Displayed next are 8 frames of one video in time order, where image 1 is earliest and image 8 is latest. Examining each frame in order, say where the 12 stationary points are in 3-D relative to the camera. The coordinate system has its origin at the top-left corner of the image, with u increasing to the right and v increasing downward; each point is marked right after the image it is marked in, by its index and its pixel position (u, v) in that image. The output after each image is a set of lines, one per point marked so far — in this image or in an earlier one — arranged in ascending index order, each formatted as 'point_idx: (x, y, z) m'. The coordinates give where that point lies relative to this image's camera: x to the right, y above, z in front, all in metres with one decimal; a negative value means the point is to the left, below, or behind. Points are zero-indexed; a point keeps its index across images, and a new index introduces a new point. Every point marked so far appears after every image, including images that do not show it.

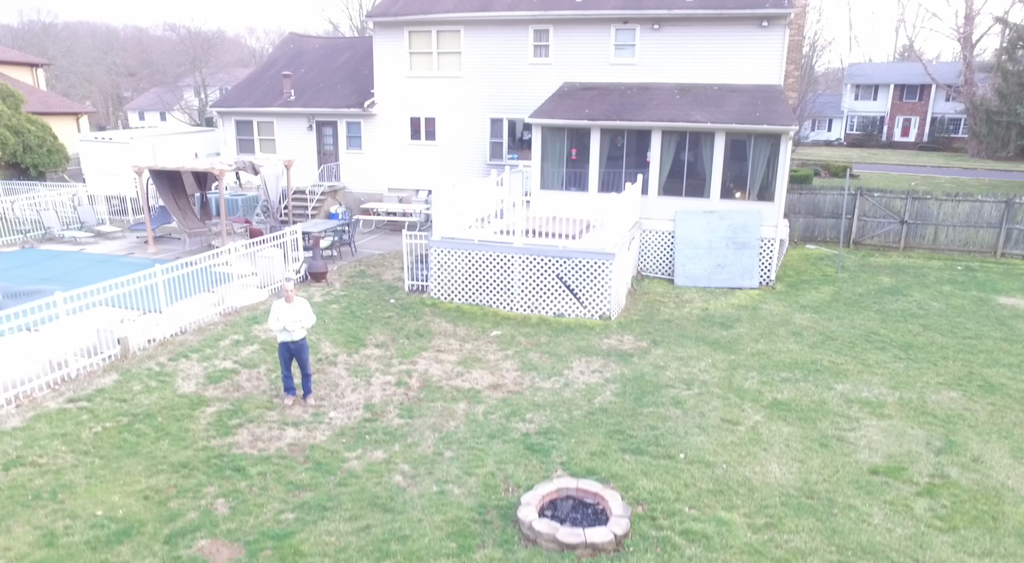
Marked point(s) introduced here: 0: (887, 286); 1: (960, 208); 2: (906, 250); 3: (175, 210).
0: (+7.8, -0.1, +15.1) m
1: (+10.7, +1.8, +17.5) m
2: (+9.7, +0.8, +17.9) m
3: (-7.9, +1.7, +17.1) m
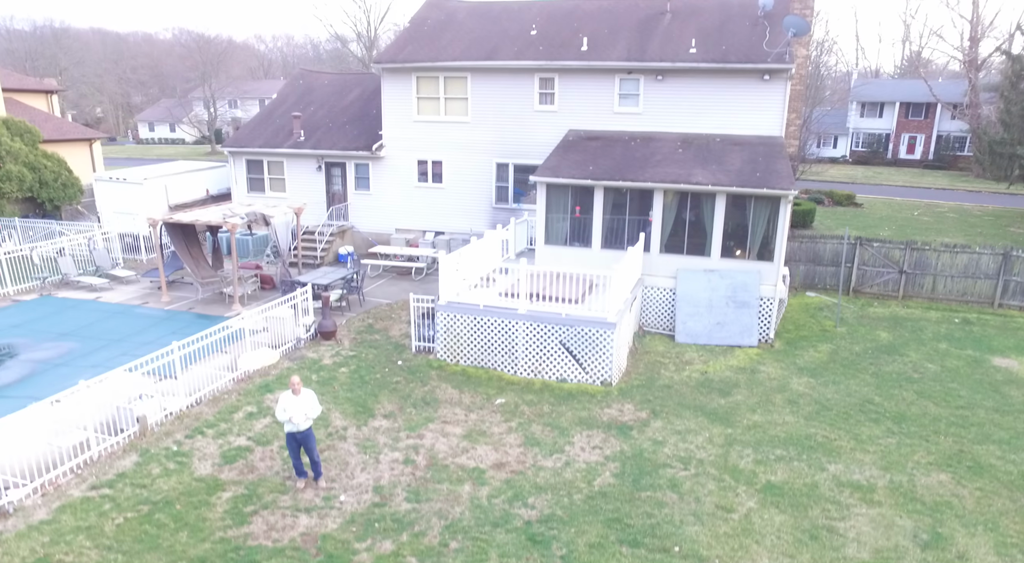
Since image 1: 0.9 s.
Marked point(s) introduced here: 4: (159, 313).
0: (+7.9, -1.3, +15.5) m
1: (+10.9, +0.6, +17.8) m
2: (+9.8, -0.4, +18.2) m
3: (-7.8, +0.5, +17.5) m
4: (-7.9, -0.7, +16.2) m
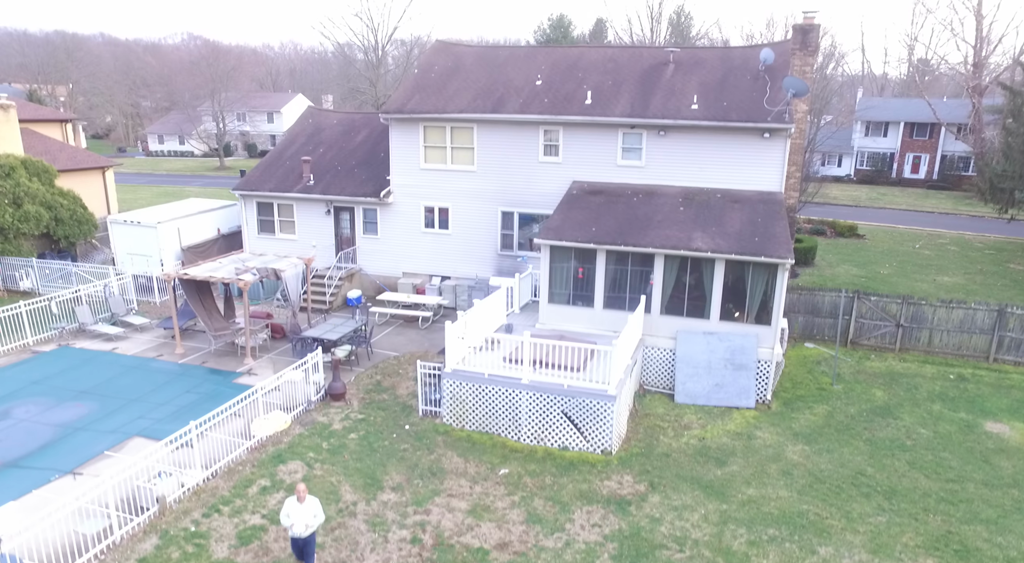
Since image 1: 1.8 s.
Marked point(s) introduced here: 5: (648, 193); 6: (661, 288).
0: (+8.0, -2.7, +15.8) m
1: (+11.0, -0.8, +18.1) m
2: (+9.9, -1.8, +18.6) m
3: (-7.7, -0.7, +18.0) m
4: (-7.8, -2.0, +16.7) m
5: (+3.5, +2.3, +18.6) m
6: (+3.3, -0.2, +16.1) m
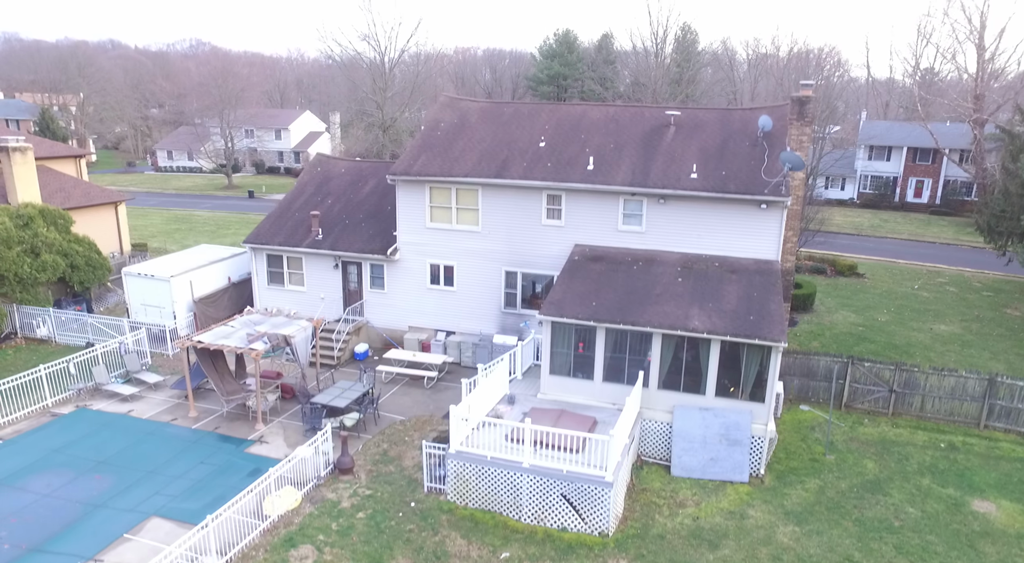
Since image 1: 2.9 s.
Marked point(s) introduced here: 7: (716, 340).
0: (+8.0, -4.4, +16.3) m
1: (+11.0, -2.5, +18.6) m
2: (+10.0, -3.5, +19.0) m
3: (-7.6, -2.4, +18.6) m
4: (-7.7, -3.6, +17.4) m
5: (+3.6, +0.6, +19.1) m
6: (+3.3, -1.9, +16.6) m
7: (+4.5, -1.3, +16.0) m
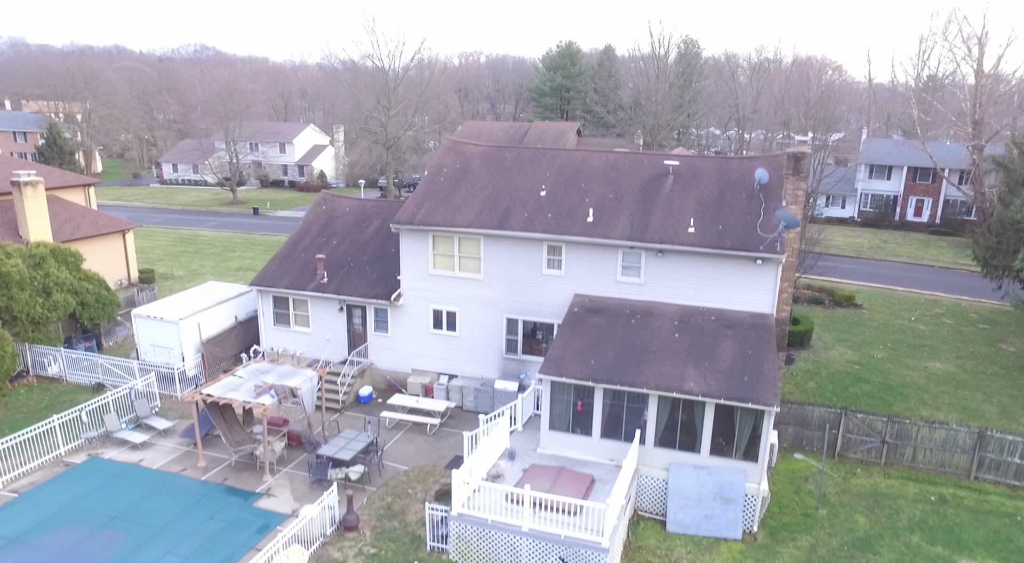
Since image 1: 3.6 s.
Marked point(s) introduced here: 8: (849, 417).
0: (+8.0, -5.8, +16.8) m
1: (+11.1, -3.9, +19.0) m
2: (+10.0, -4.9, +19.5) m
3: (-7.6, -3.8, +19.1) m
4: (-7.7, -5.0, +17.9) m
5: (+3.6, -0.8, +19.6) m
6: (+3.3, -3.3, +17.1) m
7: (+4.5, -2.7, +16.5) m
8: (+9.0, -3.6, +19.6) m
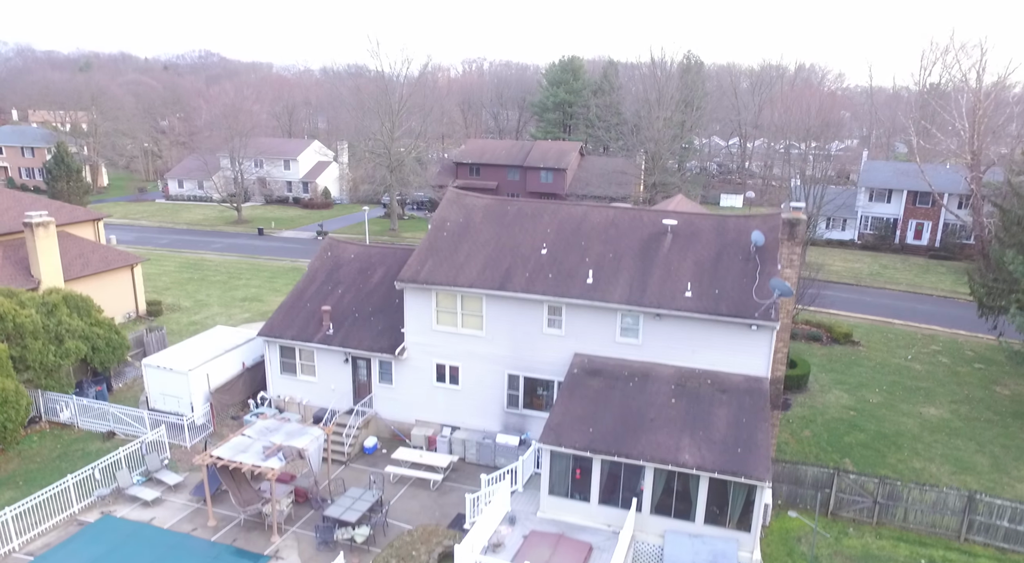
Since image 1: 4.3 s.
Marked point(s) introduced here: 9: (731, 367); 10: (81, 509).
0: (+8.0, -7.6, +17.3) m
1: (+11.1, -5.7, +19.5) m
2: (+10.0, -6.7, +19.9) m
3: (-7.6, -5.5, +19.7) m
4: (-7.7, -6.7, +18.4) m
5: (+3.6, -2.6, +20.1) m
6: (+3.4, -5.0, +17.6) m
7: (+4.5, -4.5, +17.0) m
8: (+9.1, -5.4, +20.1) m
9: (+6.0, -2.3, +20.0) m
10: (-11.7, -6.2, +19.9) m
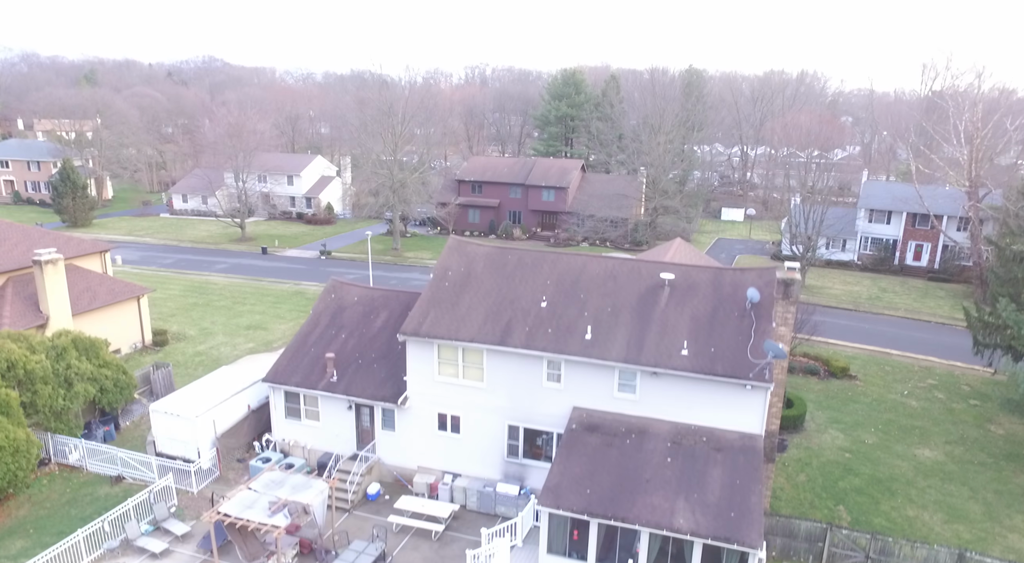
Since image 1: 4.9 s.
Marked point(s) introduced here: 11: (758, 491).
0: (+8.0, -9.2, +17.7) m
1: (+11.1, -7.3, +19.9) m
2: (+10.0, -8.3, +20.4) m
3: (-7.6, -7.1, +20.2) m
4: (-7.7, -8.4, +18.9) m
5: (+3.6, -4.2, +20.5) m
6: (+3.3, -6.7, +18.0) m
7: (+4.5, -6.1, +17.4) m
8: (+9.0, -7.0, +20.5) m
9: (+6.0, -4.0, +20.4) m
10: (-11.7, -7.8, +20.4) m
11: (+6.2, -5.3, +18.4) m
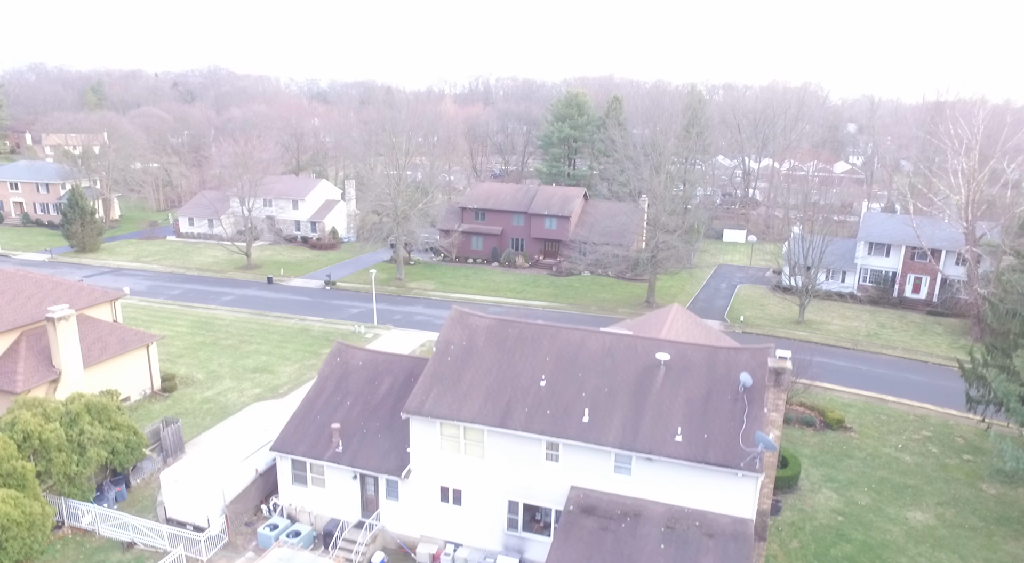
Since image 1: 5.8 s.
0: (+8.0, -11.8, +18.4) m
1: (+11.0, -9.9, +20.5) m
2: (+10.0, -10.9, +21.0) m
3: (-7.6, -9.6, +20.9) m
4: (-7.8, -10.9, +19.7) m
5: (+3.6, -6.8, +21.2) m
6: (+3.3, -9.2, +18.7) m
7: (+4.4, -8.7, +18.1) m
8: (+9.0, -9.6, +21.2) m
9: (+5.9, -6.5, +21.0) m
10: (-11.8, -10.3, +21.2) m
11: (+6.1, -7.8, +19.0) m
